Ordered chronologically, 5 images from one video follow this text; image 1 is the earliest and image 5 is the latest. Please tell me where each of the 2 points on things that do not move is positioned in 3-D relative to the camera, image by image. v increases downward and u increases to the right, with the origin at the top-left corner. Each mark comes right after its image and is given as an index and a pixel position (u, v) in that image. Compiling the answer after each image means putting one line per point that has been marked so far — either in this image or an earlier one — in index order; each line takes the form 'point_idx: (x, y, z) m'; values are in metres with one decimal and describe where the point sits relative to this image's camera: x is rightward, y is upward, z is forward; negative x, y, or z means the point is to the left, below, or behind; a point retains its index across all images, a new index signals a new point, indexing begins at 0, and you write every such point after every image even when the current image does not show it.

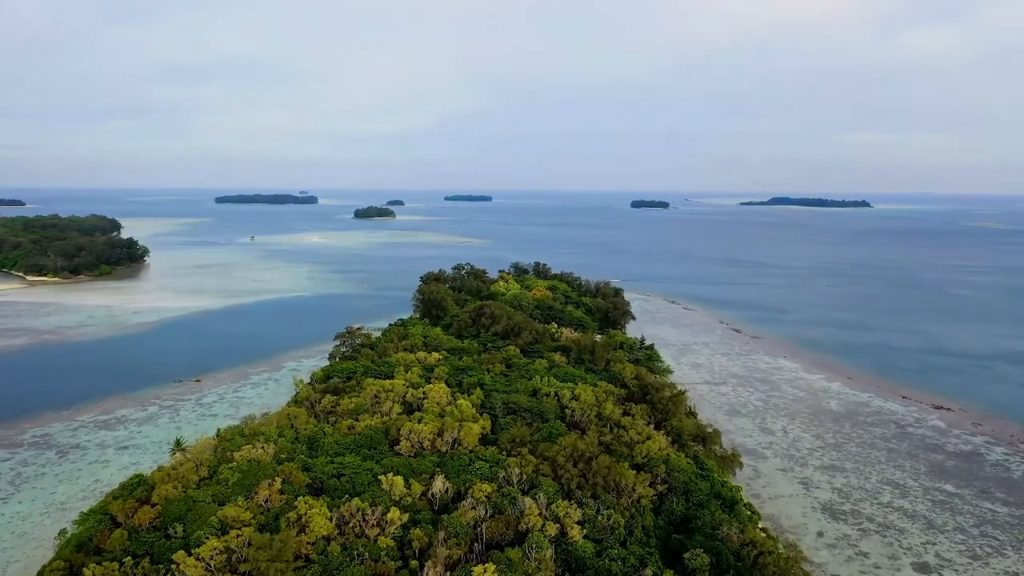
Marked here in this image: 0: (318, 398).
0: (-5.5, -3.1, +17.8) m
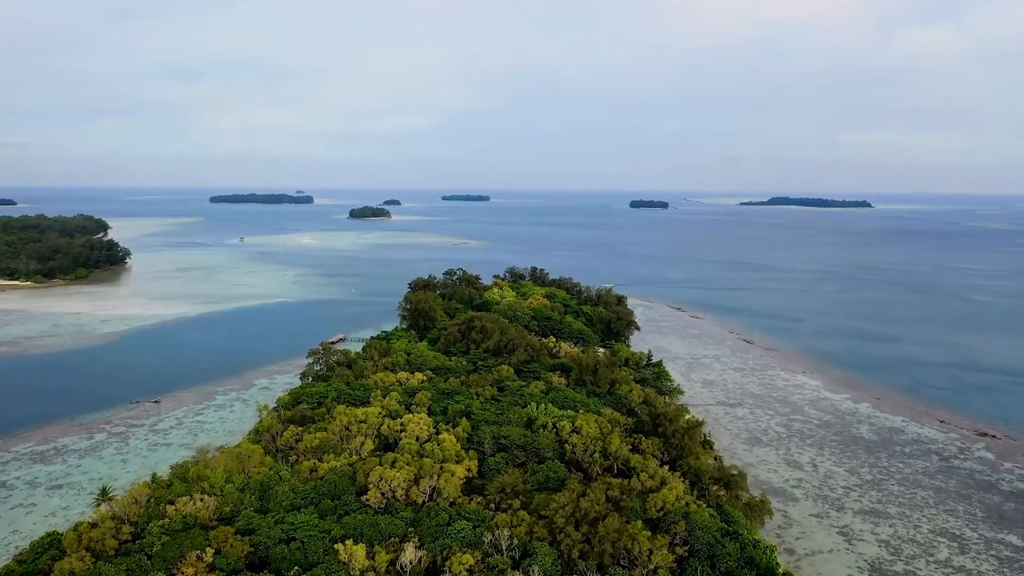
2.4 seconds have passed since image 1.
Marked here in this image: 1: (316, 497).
0: (-5.7, -3.5, +15.4) m
1: (-3.8, -4.1, +12.2) m
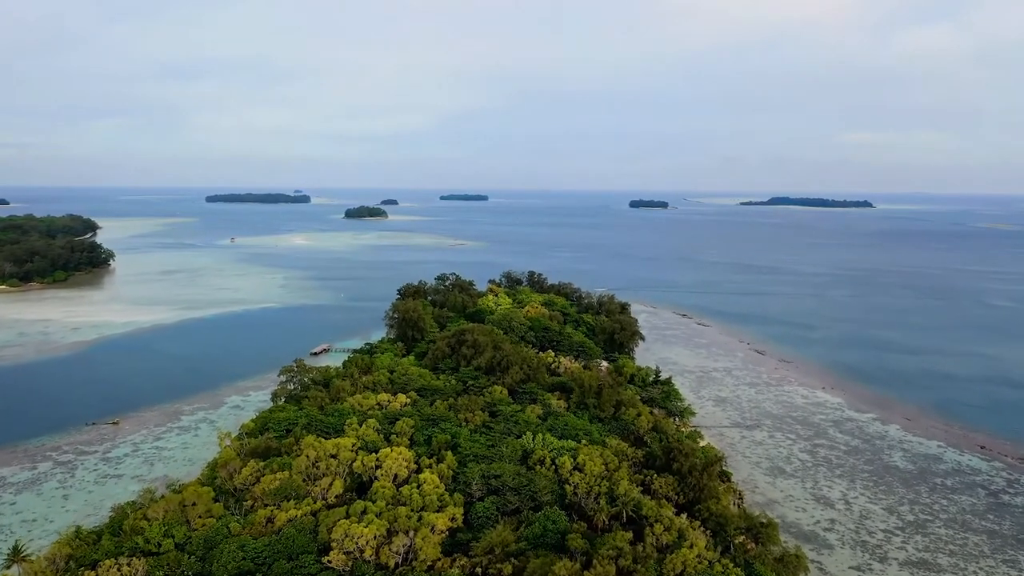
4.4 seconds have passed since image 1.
0: (-5.9, -3.8, +13.4) m
1: (-4.0, -4.4, +10.2) m
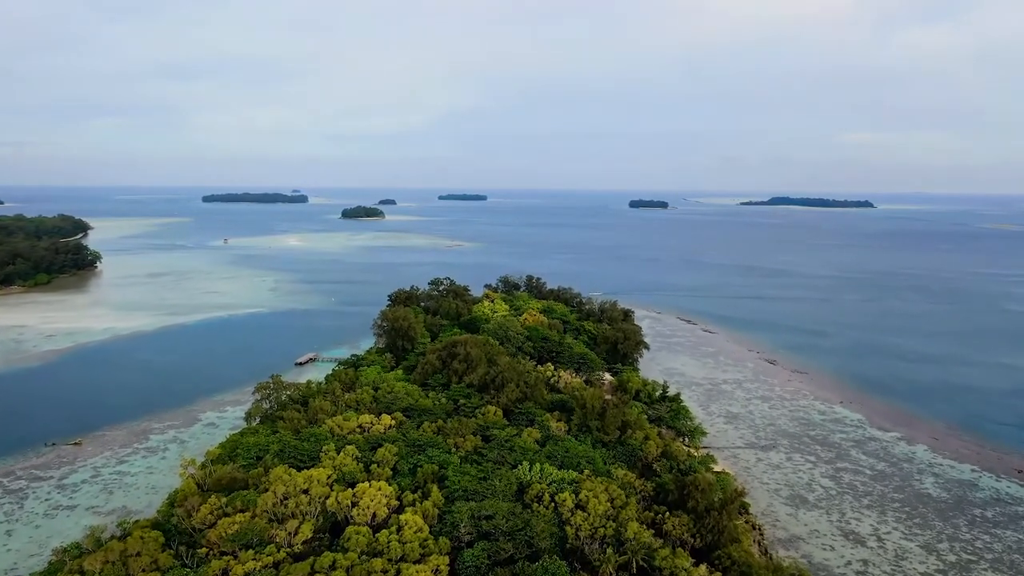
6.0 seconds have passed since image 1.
0: (-6.0, -4.1, +11.8) m
1: (-4.1, -4.7, +8.7) m
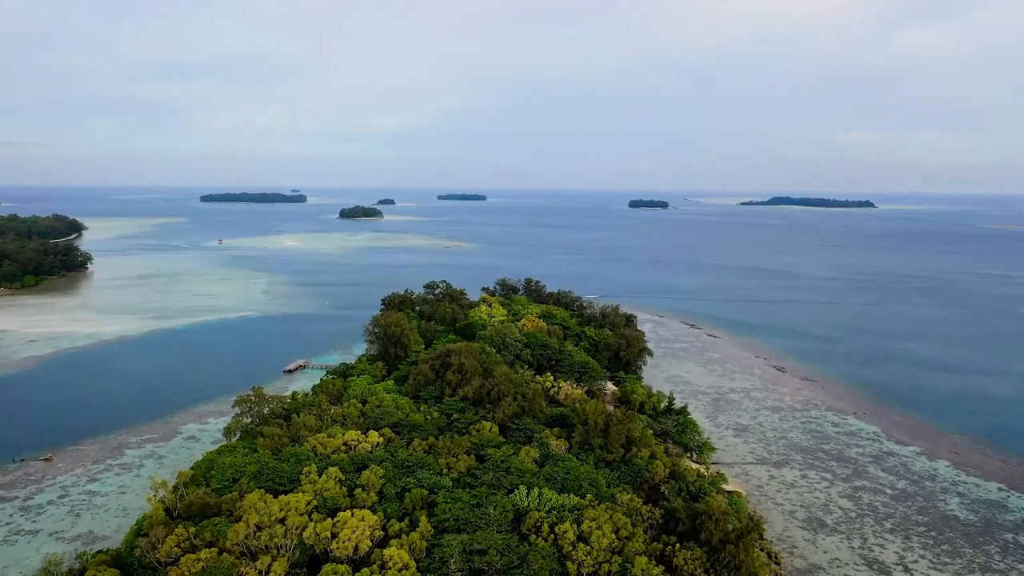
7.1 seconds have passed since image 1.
0: (-6.0, -4.2, +10.8) m
1: (-4.2, -4.8, +7.6) m
